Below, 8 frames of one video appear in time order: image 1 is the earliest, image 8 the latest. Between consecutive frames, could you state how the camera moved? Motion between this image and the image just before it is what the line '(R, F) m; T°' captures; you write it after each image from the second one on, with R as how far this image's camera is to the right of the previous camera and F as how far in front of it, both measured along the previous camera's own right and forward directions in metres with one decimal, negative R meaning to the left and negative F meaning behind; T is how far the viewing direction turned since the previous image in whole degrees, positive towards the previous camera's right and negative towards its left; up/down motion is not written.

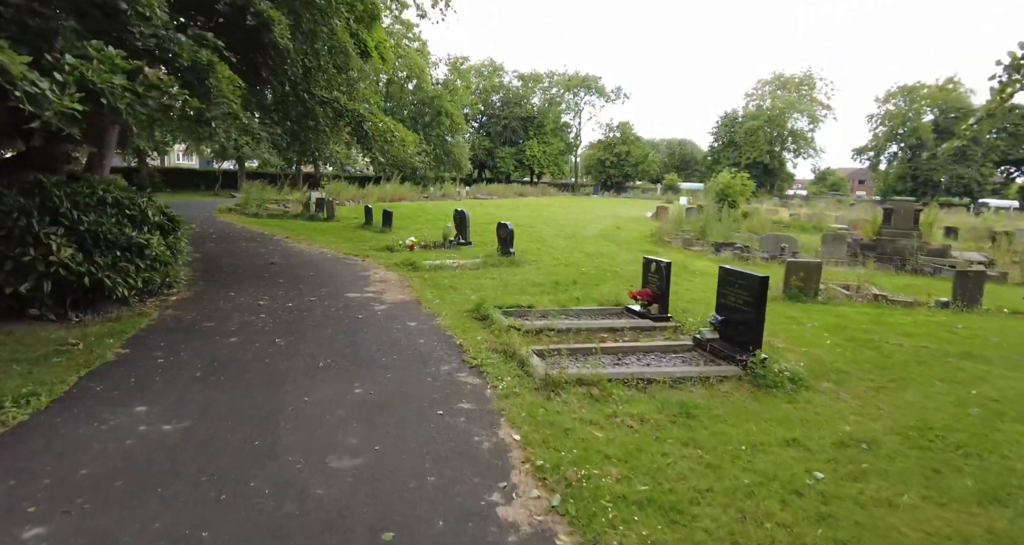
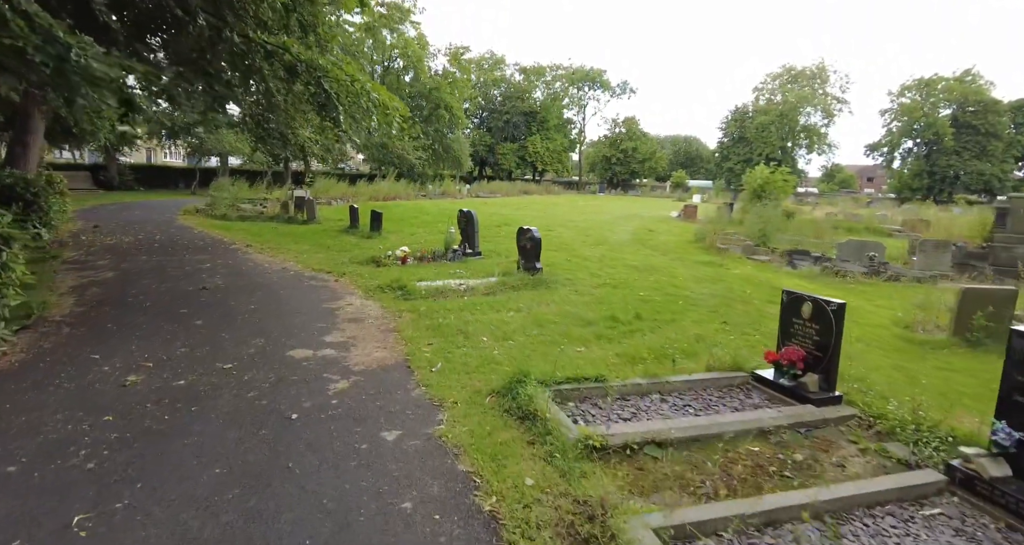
(-0.5, +3.4) m; 0°
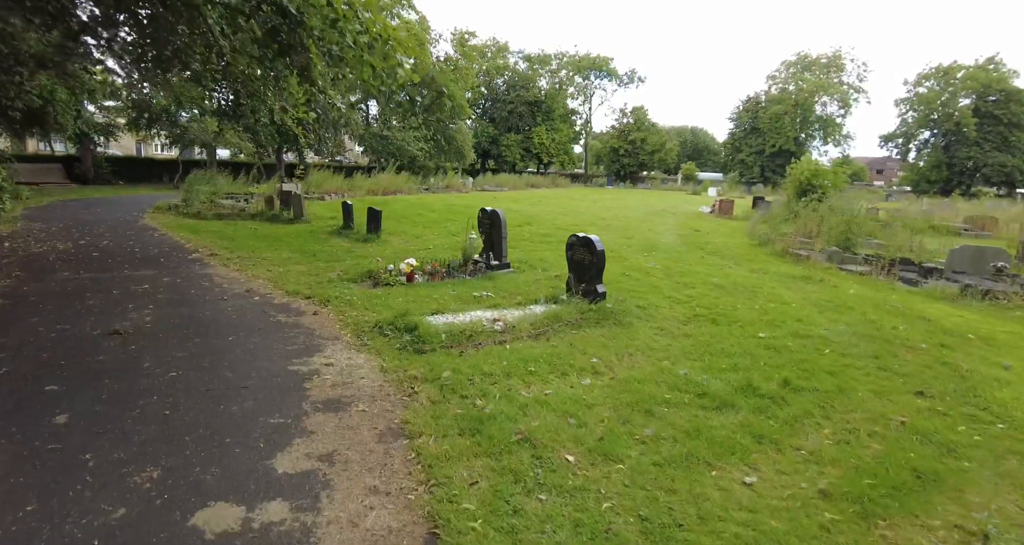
(-0.7, +2.8) m; 0°
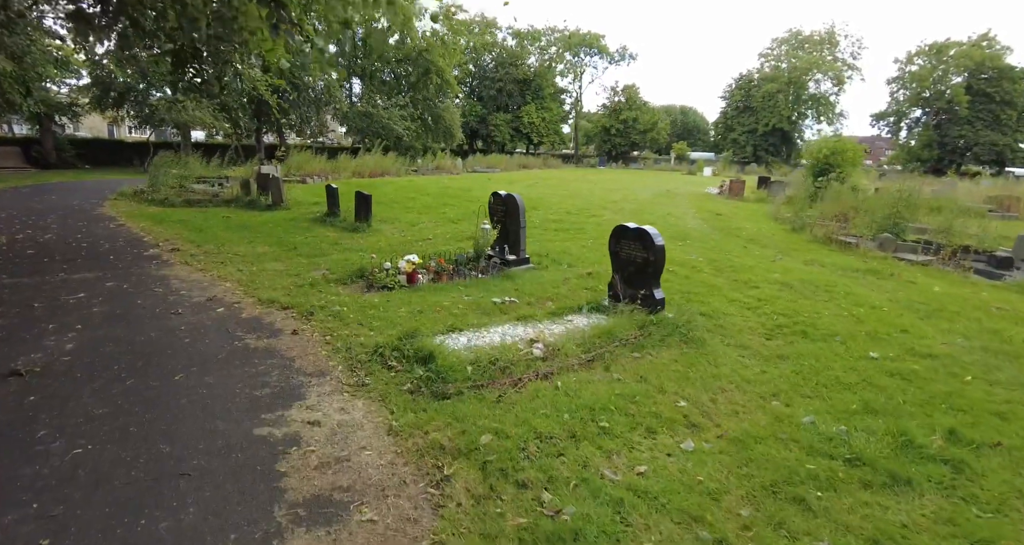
(-0.5, +1.5) m; +1°
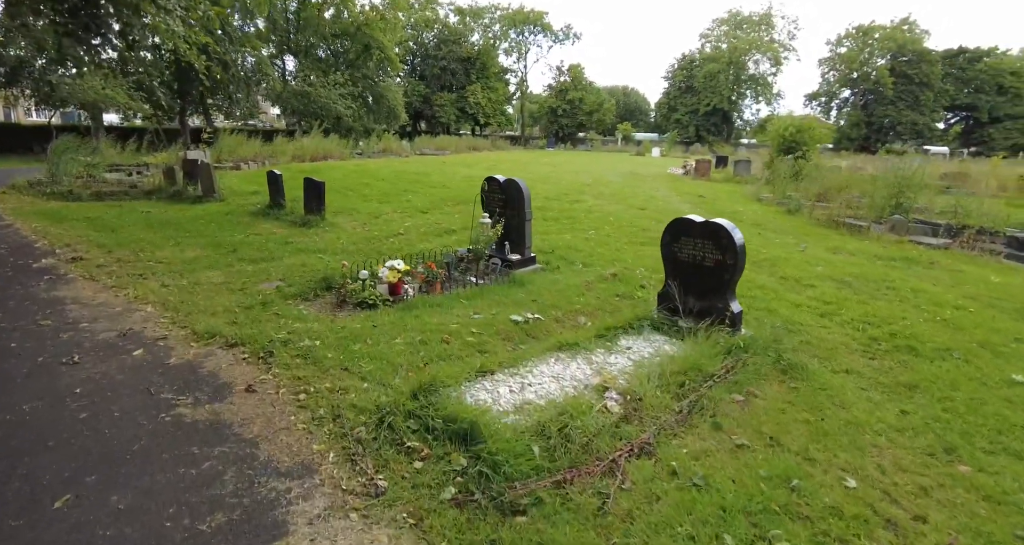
(-0.7, +1.4) m; +6°
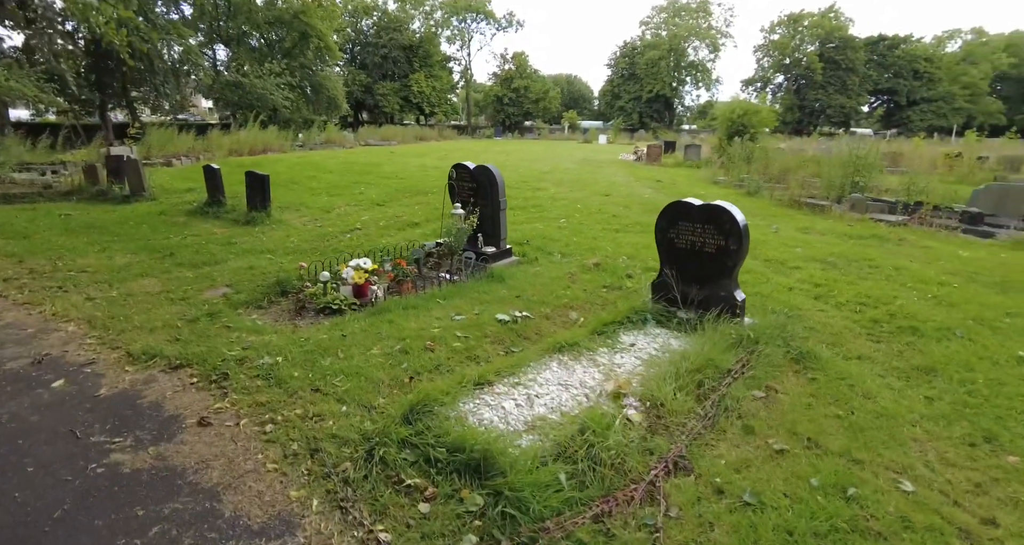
(-0.3, +0.4) m; +5°
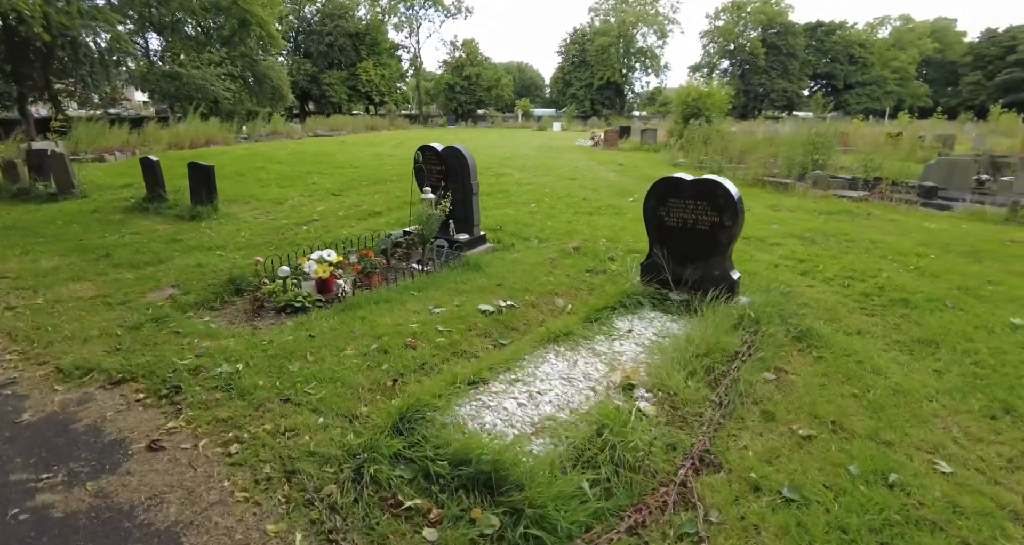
(-0.2, +0.3) m; +4°
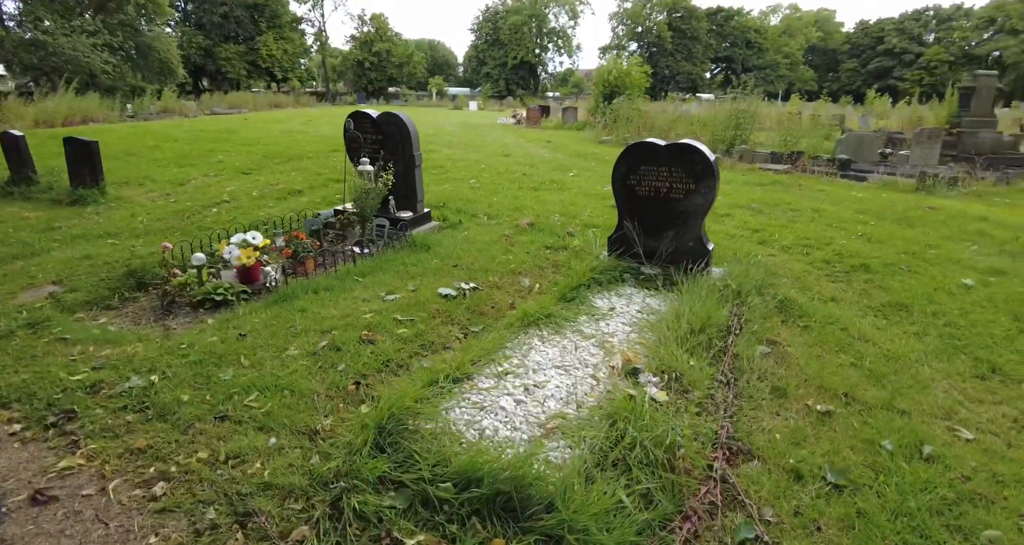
(-0.3, +0.4) m; +8°
